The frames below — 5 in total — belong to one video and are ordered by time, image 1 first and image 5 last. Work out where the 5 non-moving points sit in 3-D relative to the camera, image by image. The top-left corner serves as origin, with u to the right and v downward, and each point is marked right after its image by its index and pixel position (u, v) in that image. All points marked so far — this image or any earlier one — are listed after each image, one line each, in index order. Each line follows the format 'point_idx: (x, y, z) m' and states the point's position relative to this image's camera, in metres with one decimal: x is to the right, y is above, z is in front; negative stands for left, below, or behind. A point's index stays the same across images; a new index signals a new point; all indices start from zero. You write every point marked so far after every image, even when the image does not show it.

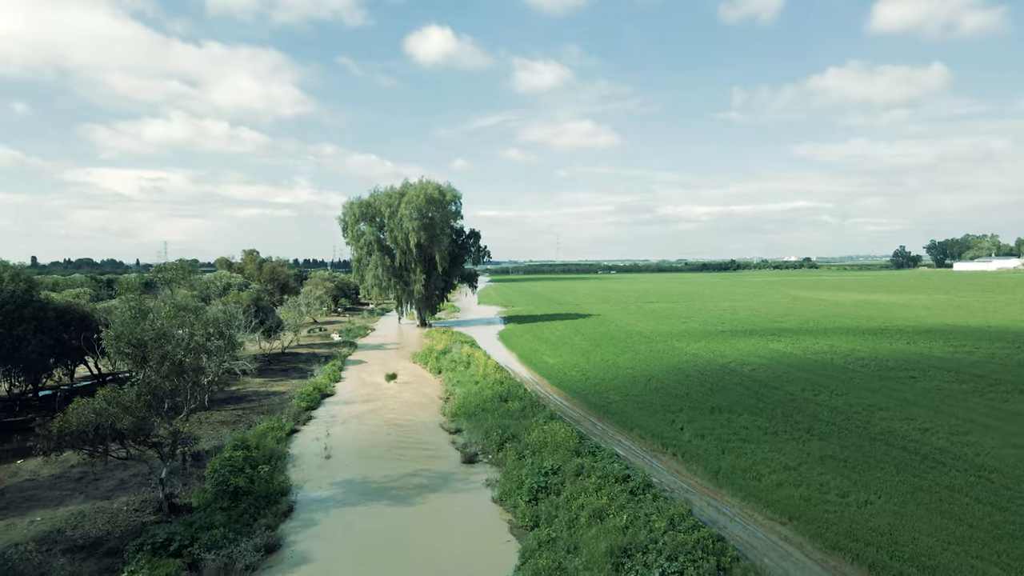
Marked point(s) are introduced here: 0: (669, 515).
0: (+3.0, -4.3, +13.7) m
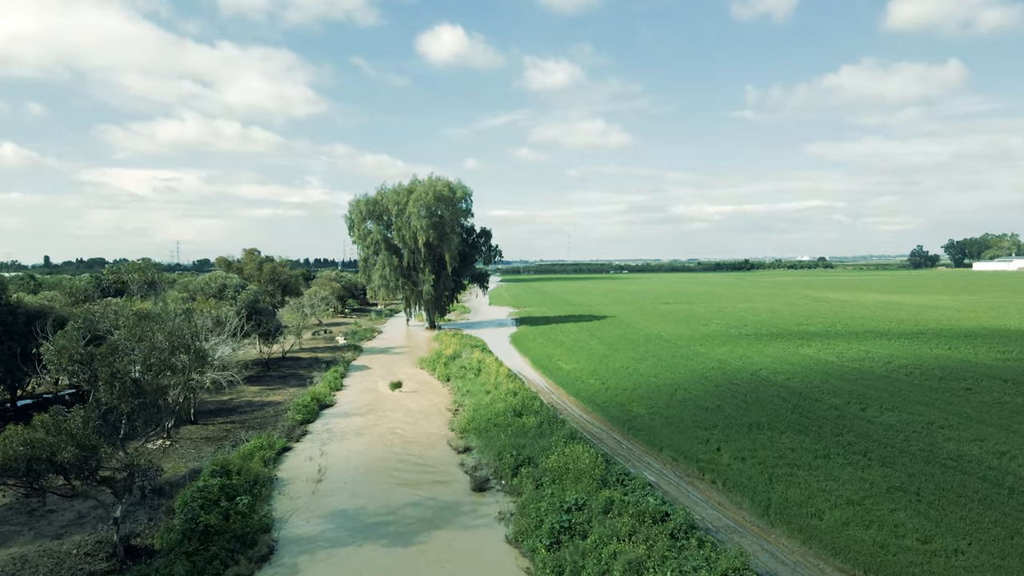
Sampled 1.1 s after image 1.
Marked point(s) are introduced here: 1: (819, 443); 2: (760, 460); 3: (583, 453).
0: (+3.2, -4.4, +11.3) m
1: (+8.3, -4.2, +19.6) m
2: (+6.3, -4.4, +18.6) m
3: (+1.7, -4.1, +17.9) m
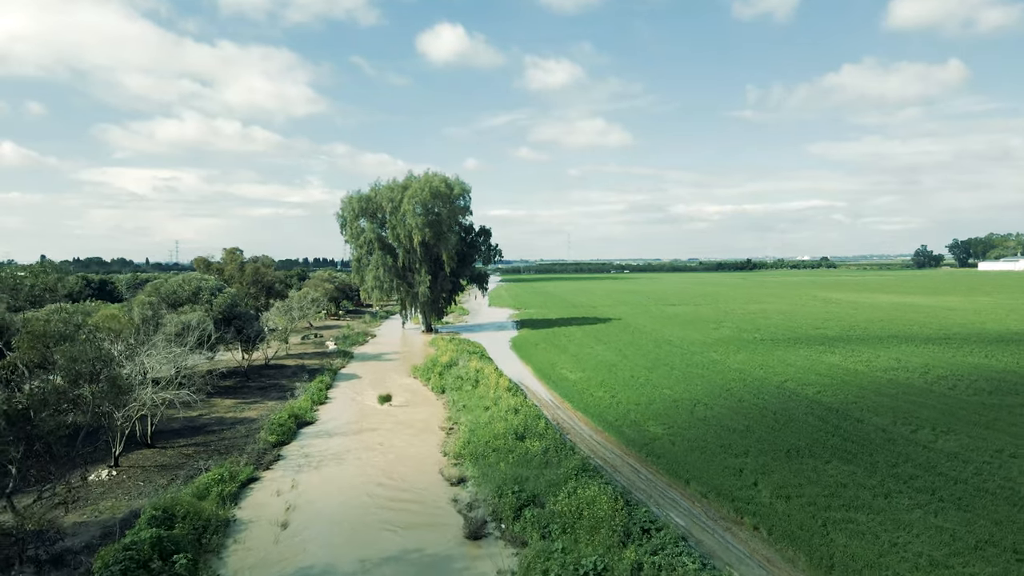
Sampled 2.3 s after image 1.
0: (+3.3, -4.5, +8.3) m
1: (+8.3, -4.3, +16.6) m
2: (+6.4, -4.6, +15.6) m
3: (+1.8, -4.2, +14.9) m
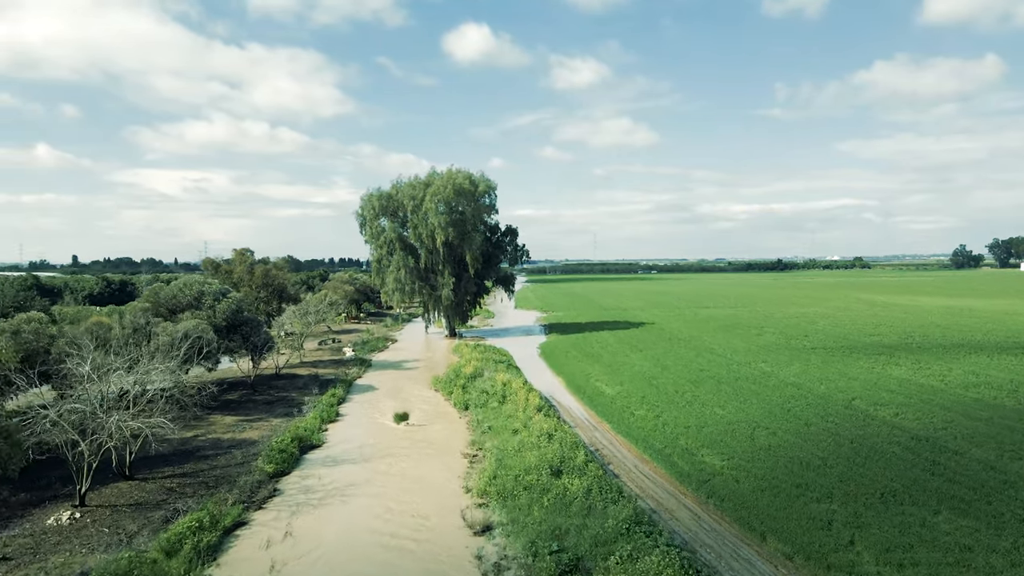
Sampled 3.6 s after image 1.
0: (+3.7, -4.7, +5.1) m
1: (+9.0, -4.5, +13.2) m
2: (+7.0, -4.8, +12.3) m
3: (+2.4, -4.4, +11.7) m
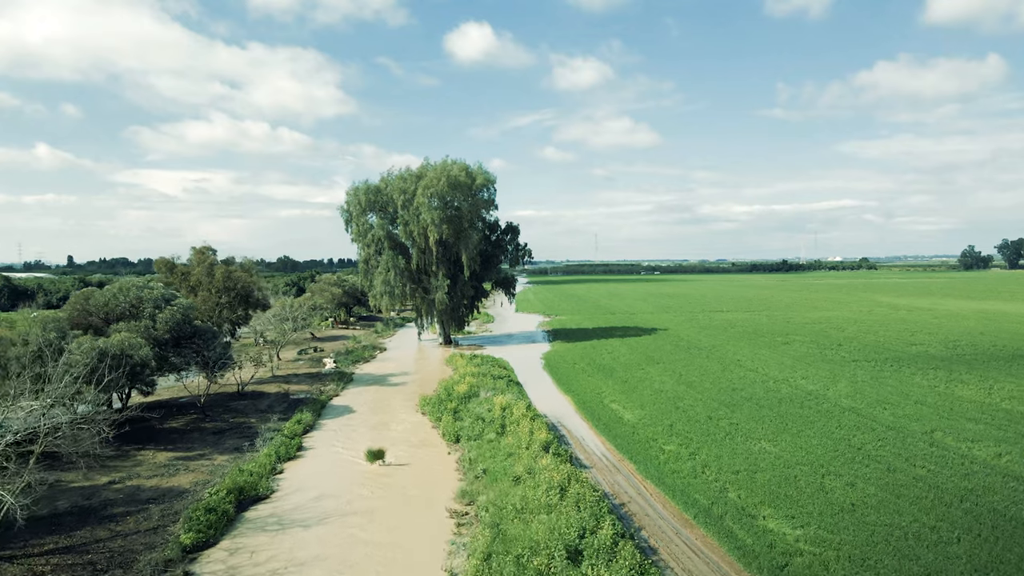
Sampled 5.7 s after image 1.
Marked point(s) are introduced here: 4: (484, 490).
0: (+3.7, -4.9, +0.1) m
1: (+9.0, -4.7, +8.2) m
2: (+7.0, -4.9, +7.3) m
3: (+2.4, -4.6, +6.8) m
4: (-0.8, -4.9, +17.7) m
